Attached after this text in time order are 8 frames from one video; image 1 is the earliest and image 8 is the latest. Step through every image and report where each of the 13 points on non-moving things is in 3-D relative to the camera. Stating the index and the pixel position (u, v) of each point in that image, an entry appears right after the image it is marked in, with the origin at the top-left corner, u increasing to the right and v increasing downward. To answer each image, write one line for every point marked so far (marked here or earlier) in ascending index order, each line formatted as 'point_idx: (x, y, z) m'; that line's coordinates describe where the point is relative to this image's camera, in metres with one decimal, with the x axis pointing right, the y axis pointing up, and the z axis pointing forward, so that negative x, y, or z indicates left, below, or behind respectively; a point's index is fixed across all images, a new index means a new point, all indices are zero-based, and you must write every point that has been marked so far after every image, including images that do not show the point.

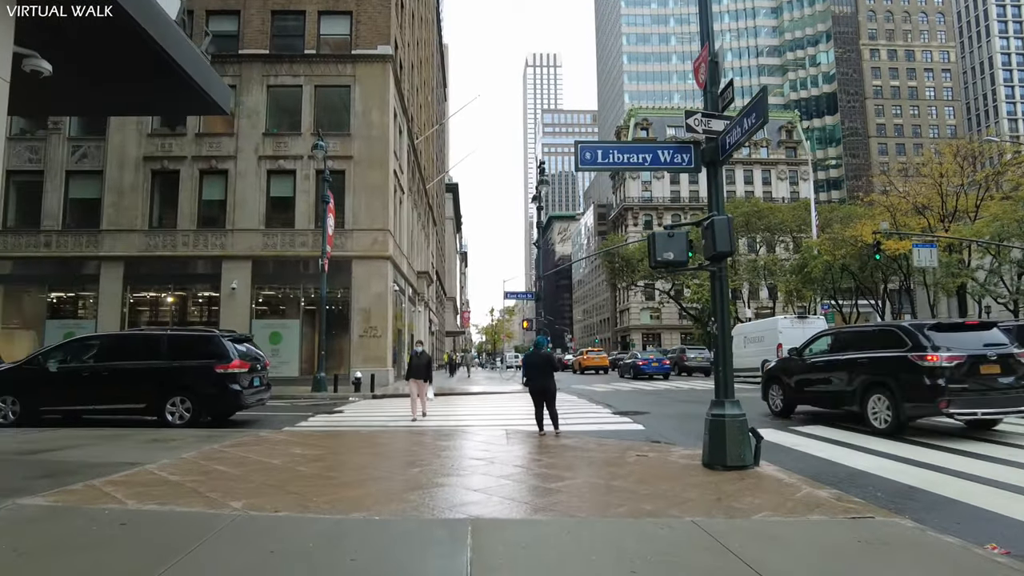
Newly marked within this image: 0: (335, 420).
0: (-3.5, -2.7, +13.3) m
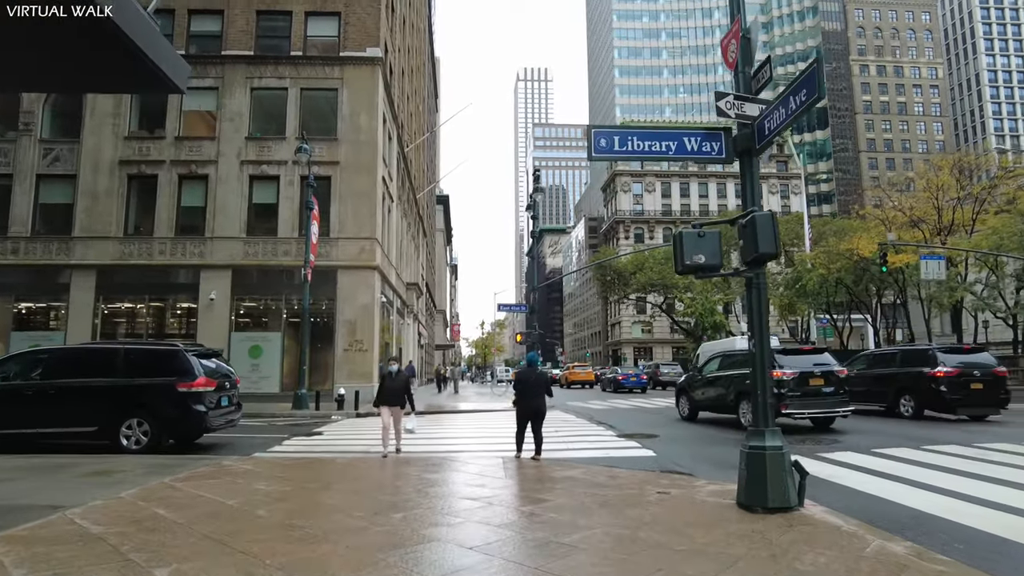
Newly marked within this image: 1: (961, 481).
0: (-3.6, -2.9, +12.1) m
1: (+5.3, -2.3, +7.7) m
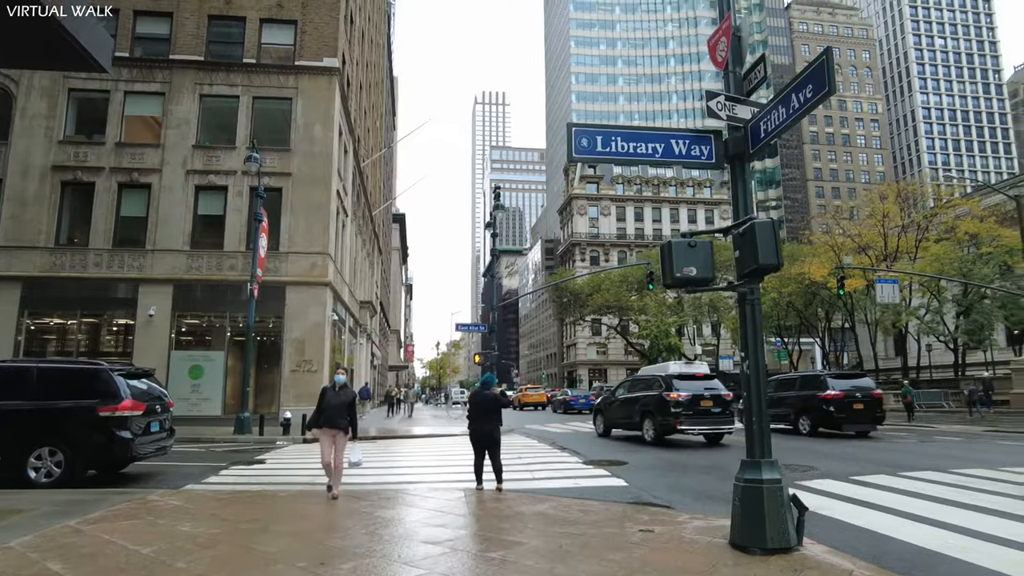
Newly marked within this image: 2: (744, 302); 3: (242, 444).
0: (-4.3, -3.1, +11.0) m
1: (+4.9, -2.5, +7.3) m
2: (+2.0, -0.1, +5.8) m
3: (-7.3, -4.2, +17.7) m
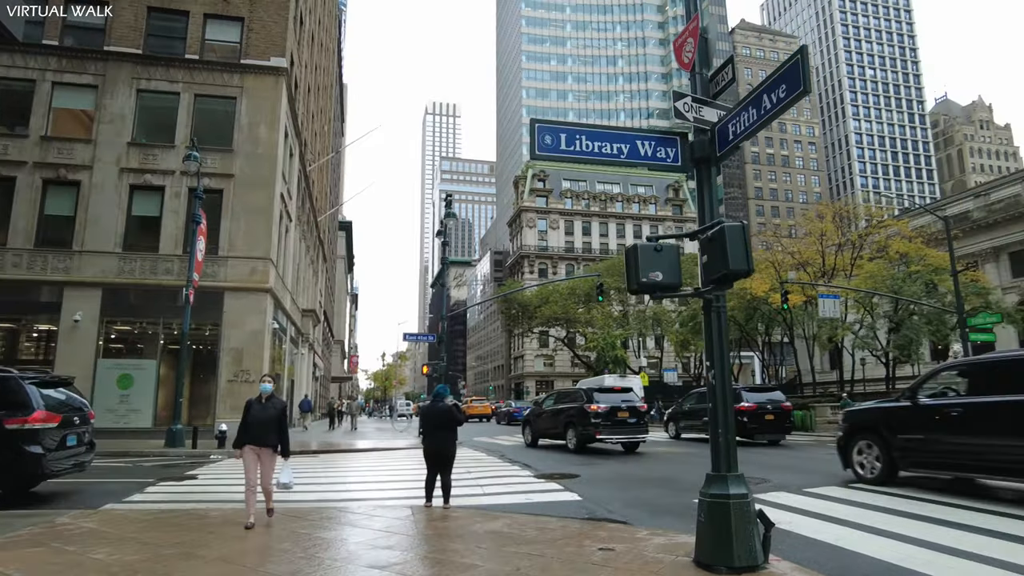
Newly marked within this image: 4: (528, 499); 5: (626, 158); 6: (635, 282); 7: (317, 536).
0: (-5.1, -3.2, +10.3) m
1: (+4.4, -2.6, +7.2) m
2: (+1.7, -0.2, +5.6) m
3: (-8.6, -4.4, +16.6) m
4: (+0.2, -3.1, +9.5) m
5: (+1.0, +1.2, +5.8) m
6: (+1.0, +0.1, +5.4) m
7: (-1.9, -2.5, +6.5) m
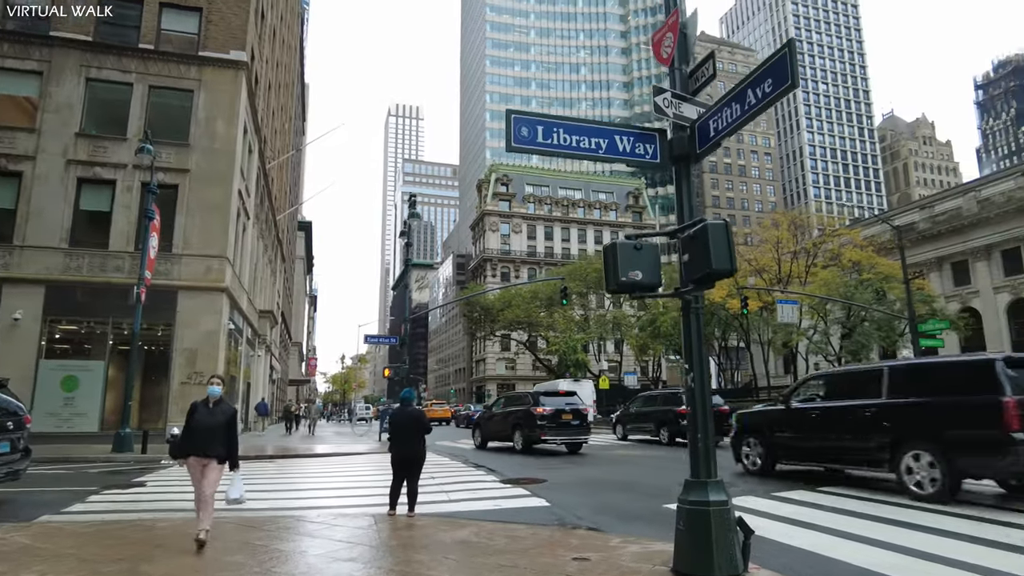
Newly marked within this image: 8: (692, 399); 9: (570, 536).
0: (-5.6, -3.1, +9.7) m
1: (+4.1, -2.7, +7.2) m
2: (+1.5, -0.2, +5.5) m
3: (-9.5, -4.3, +15.8) m
4: (-0.2, -3.1, +9.2) m
5: (+0.8, +1.2, +5.7) m
6: (+0.8, +0.1, +5.2) m
7: (-2.2, -2.4, +6.2) m
8: (+1.5, -0.9, +5.4) m
9: (+0.6, -2.6, +6.8) m
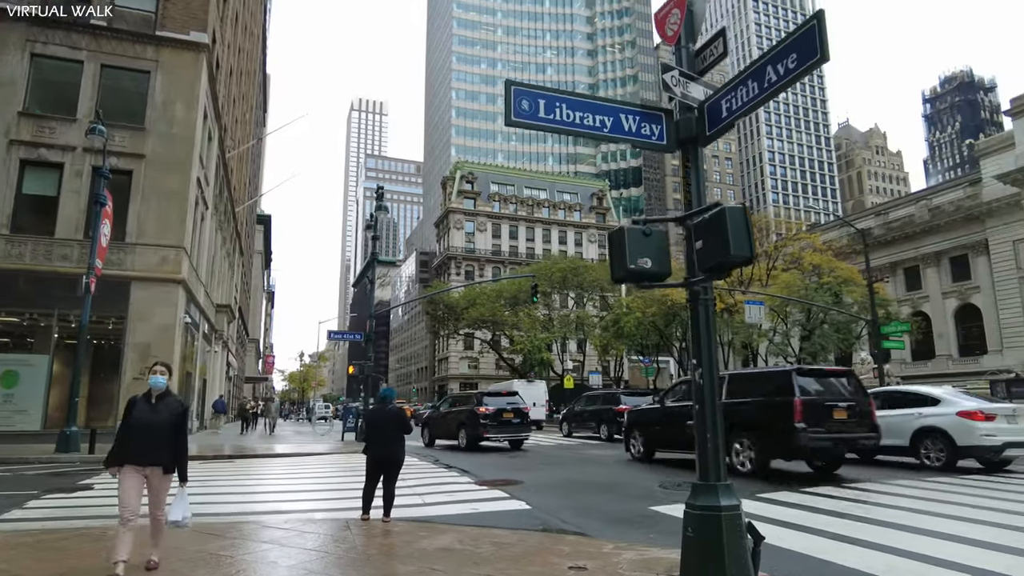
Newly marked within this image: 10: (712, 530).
0: (-5.9, -2.9, +8.9) m
1: (+3.9, -2.6, +7.0) m
2: (+1.4, -0.1, +5.1) m
3: (-10.2, -4.1, +14.8) m
4: (-0.5, -3.0, +8.8) m
5: (+0.8, +1.3, +5.3) m
6: (+0.8, +0.1, +4.9) m
7: (-2.3, -2.3, +5.6) m
8: (+1.5, -0.8, +5.0) m
9: (+0.5, -2.5, +6.4) m
10: (+1.4, -1.7, +4.7) m
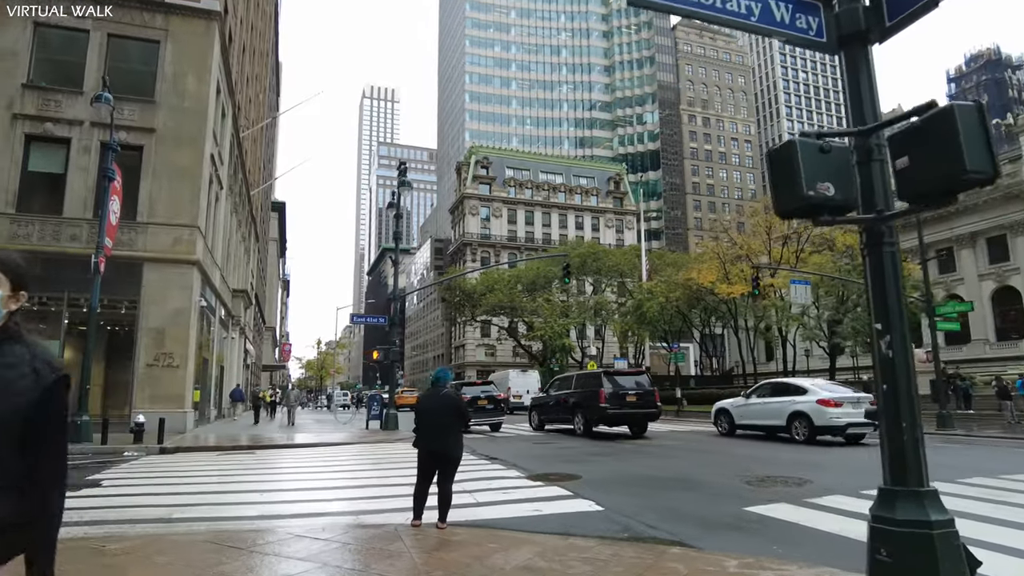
0: (-5.1, -2.6, +7.8) m
1: (+4.6, -2.2, +5.7) m
2: (+2.1, +0.3, +3.8) m
3: (-9.3, -3.6, +13.8) m
4: (+0.3, -2.5, +7.5) m
5: (+1.5, +1.6, +3.9) m
6: (+1.5, +0.5, +3.6) m
7: (-1.6, -2.0, +4.4) m
8: (+2.2, -0.5, +3.7) m
9: (+1.2, -2.1, +5.1) m
10: (+2.1, -1.4, +3.4) m
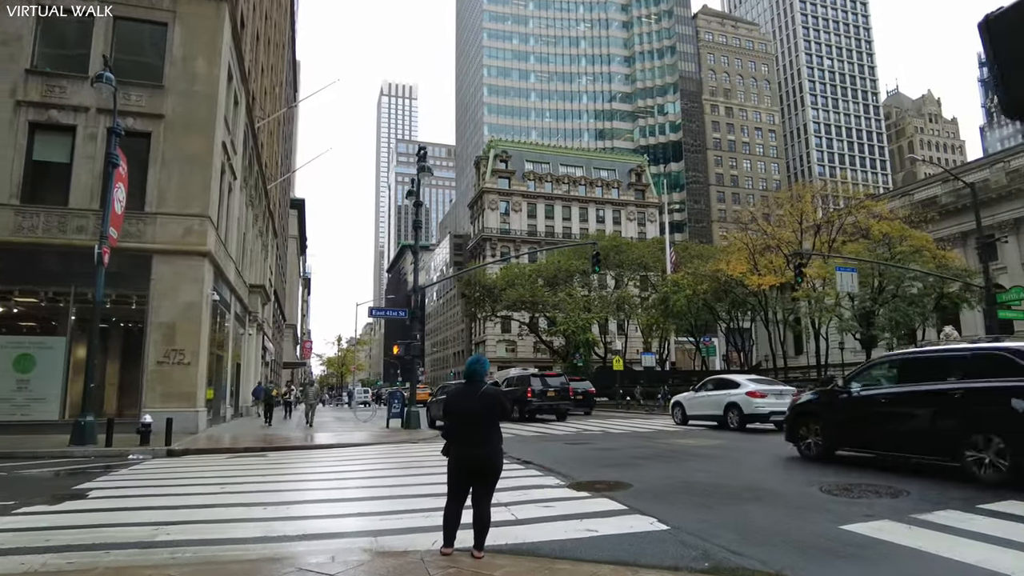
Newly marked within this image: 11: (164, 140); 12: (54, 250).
0: (-4.6, -2.4, +6.7) m
1: (+5.0, -2.0, +4.4) m
2: (+2.4, +0.5, +2.5) m
3: (-8.6, -3.4, +12.9) m
4: (+0.7, -2.3, +6.3) m
5: (+1.8, +1.8, +2.7) m
6: (+1.8, +0.7, +2.3) m
7: (-1.2, -1.8, +3.2) m
8: (+2.5, -0.3, +2.4) m
9: (+1.6, -1.9, +3.9) m
10: (+2.5, -1.2, +2.1) m
11: (-10.6, +4.5, +19.8) m
12: (-13.3, +1.2, +18.6) m
